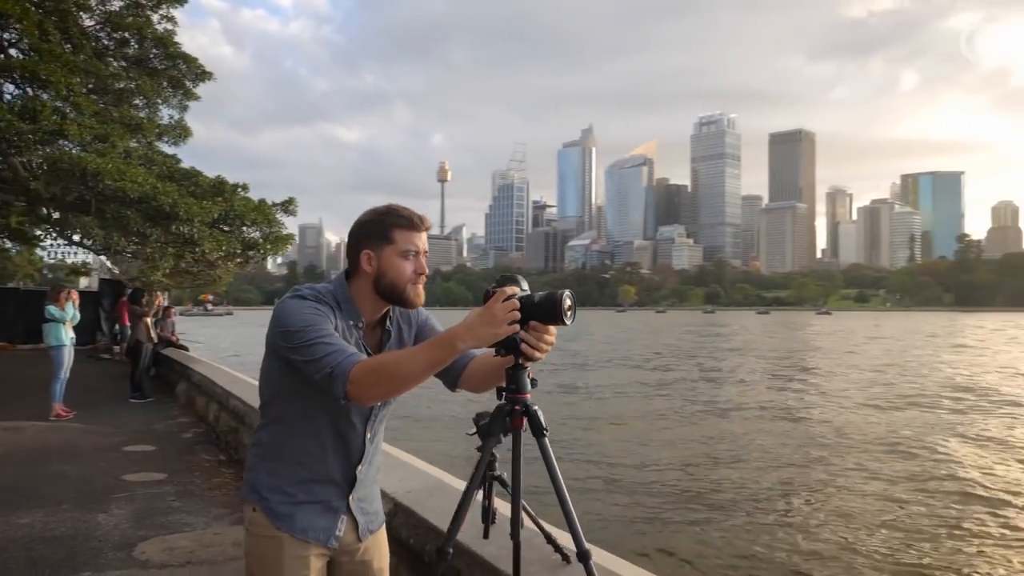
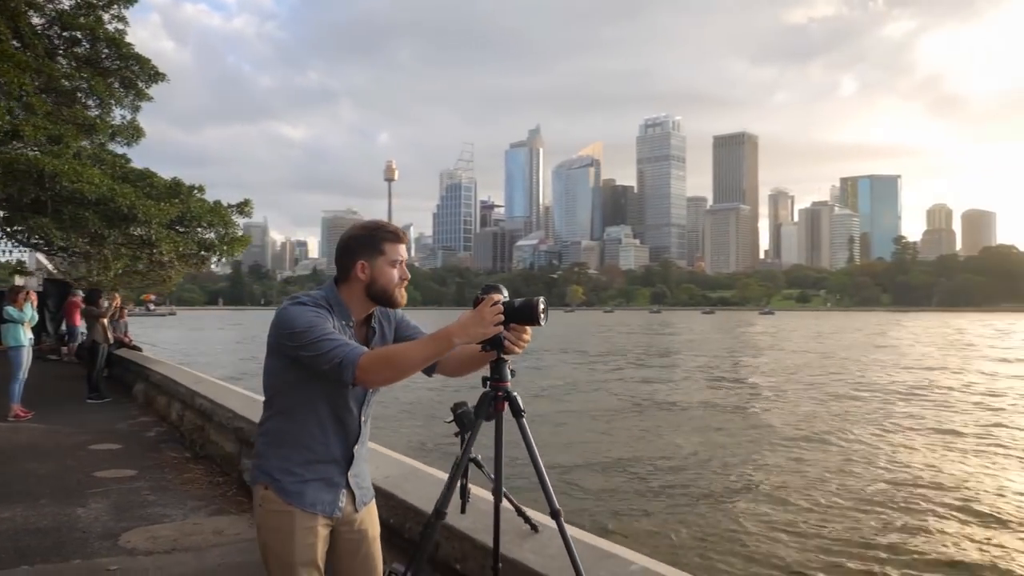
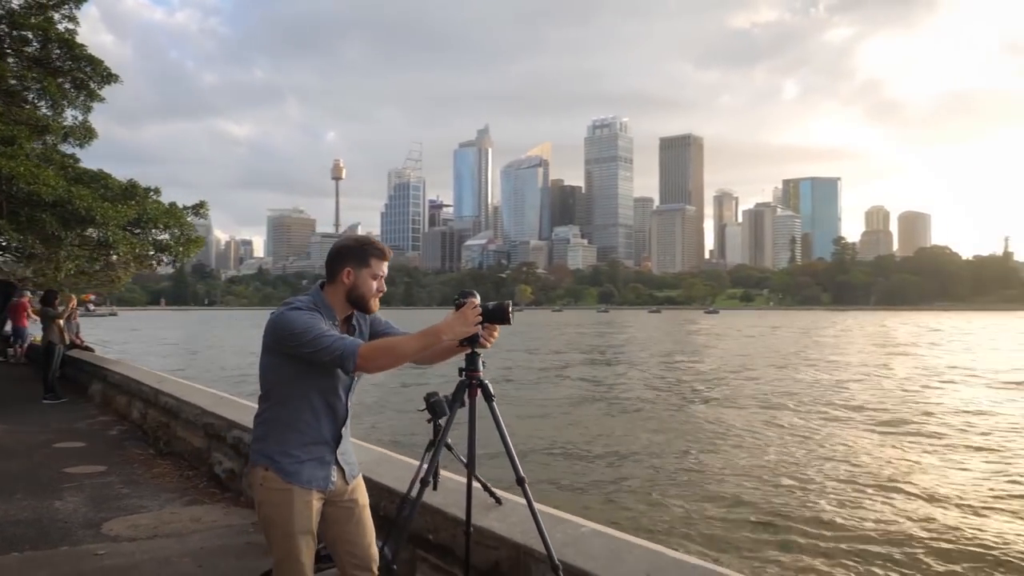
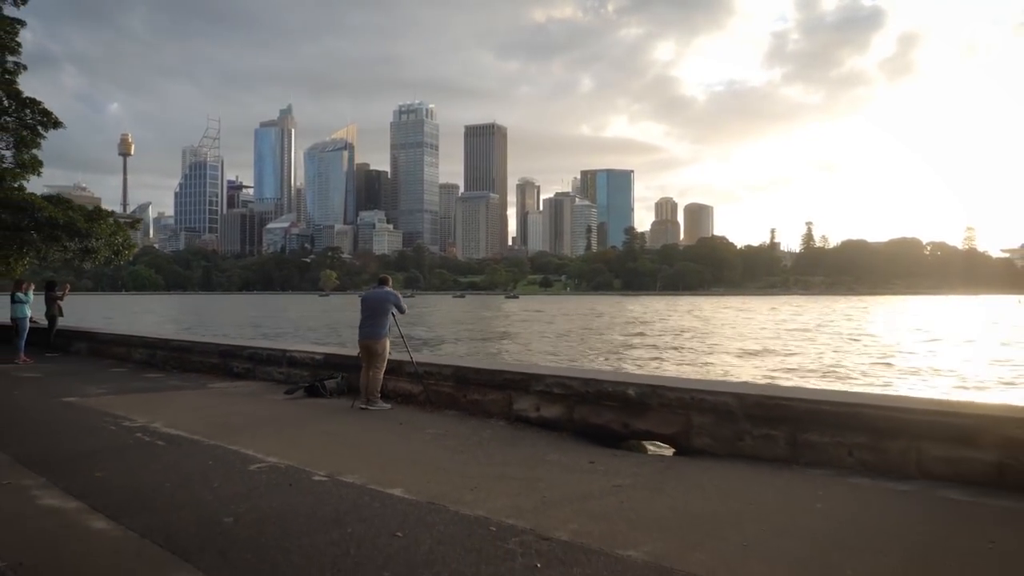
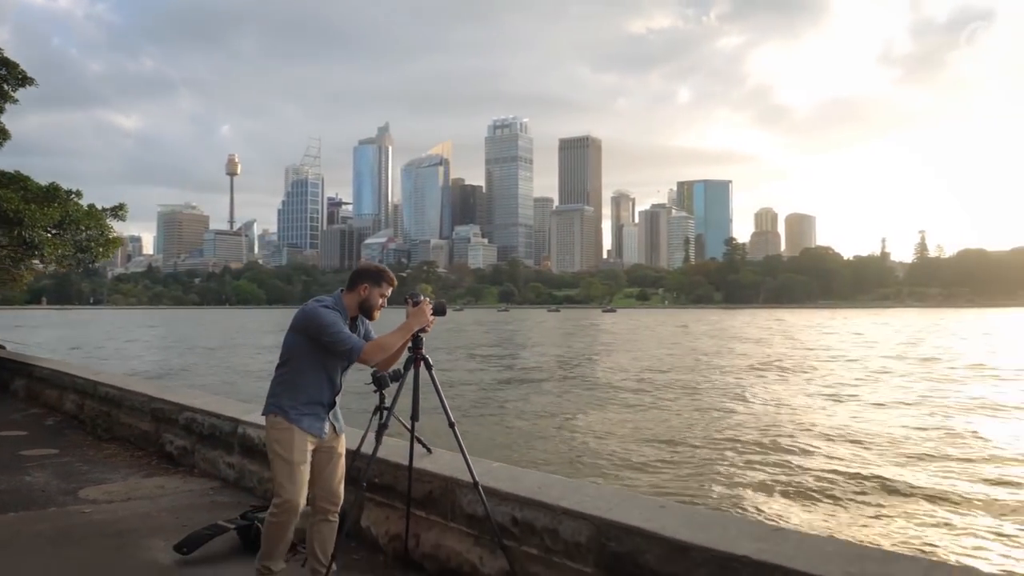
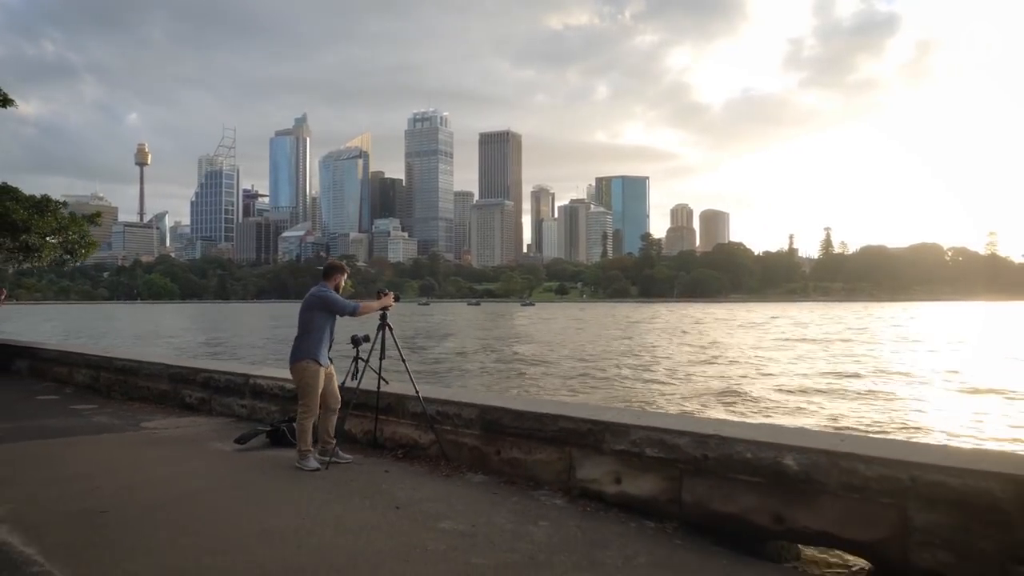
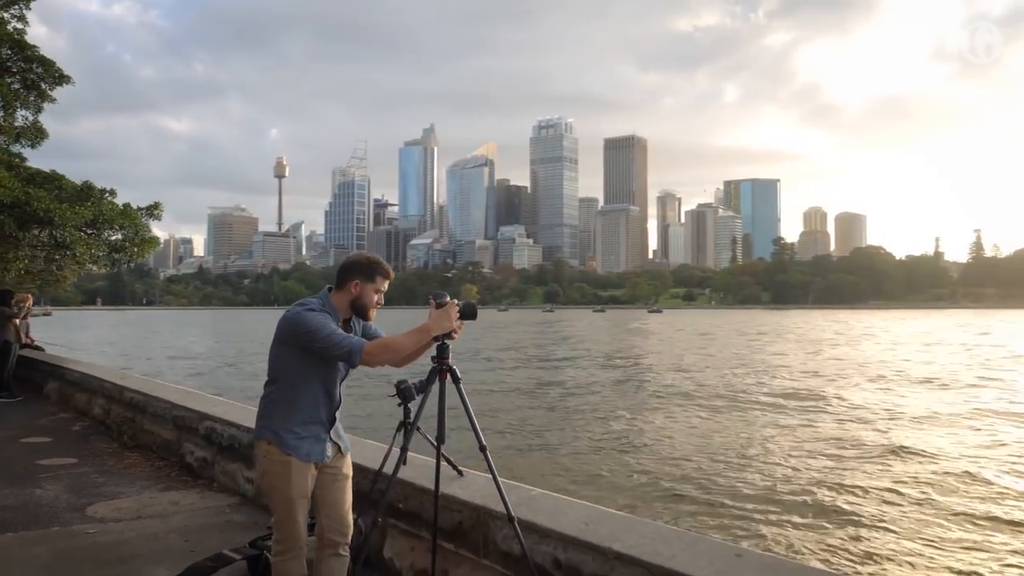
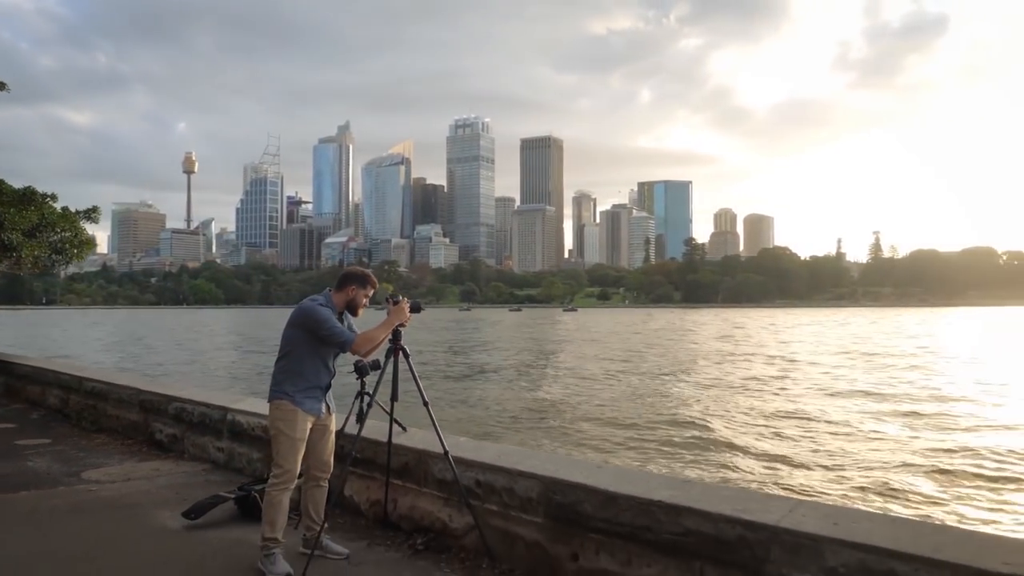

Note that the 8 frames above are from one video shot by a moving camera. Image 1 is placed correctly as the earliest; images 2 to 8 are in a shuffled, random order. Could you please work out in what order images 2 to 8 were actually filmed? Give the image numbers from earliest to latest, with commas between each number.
2, 3, 7, 5, 8, 6, 4
